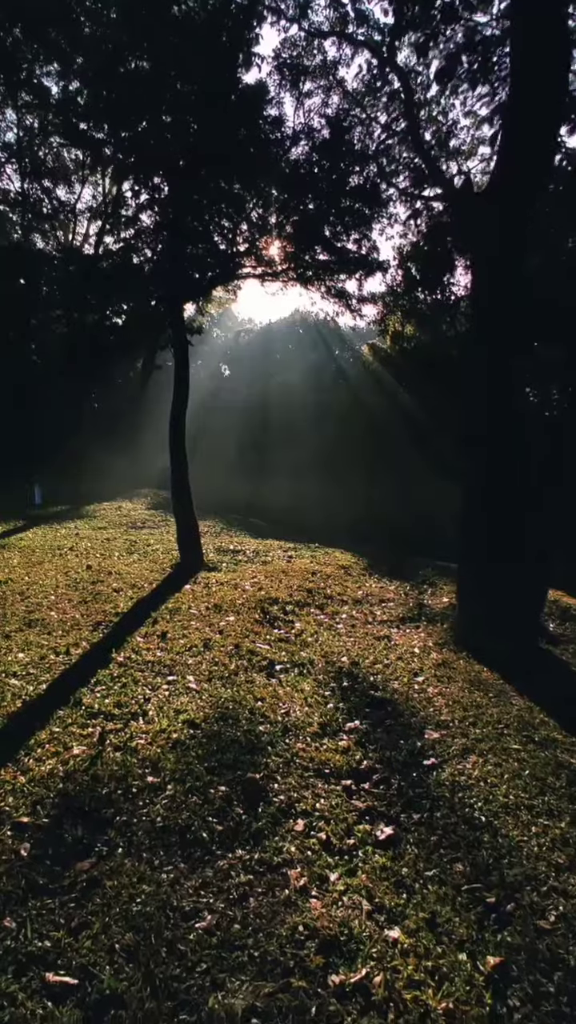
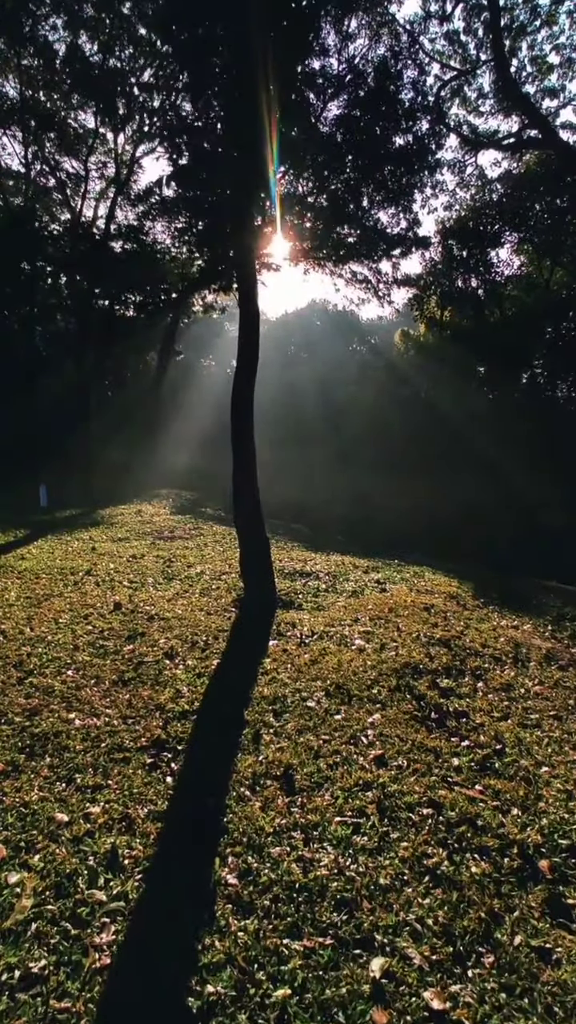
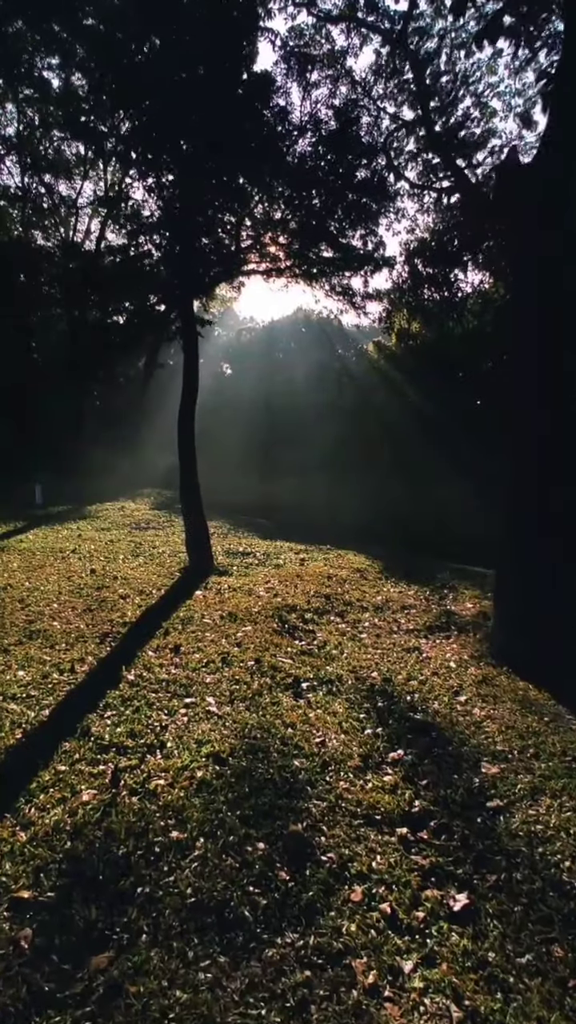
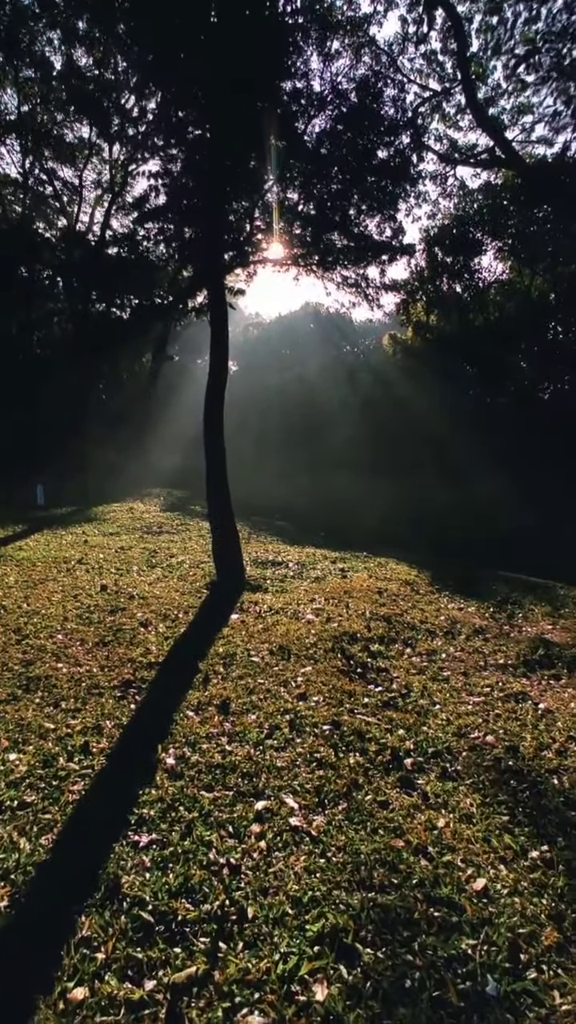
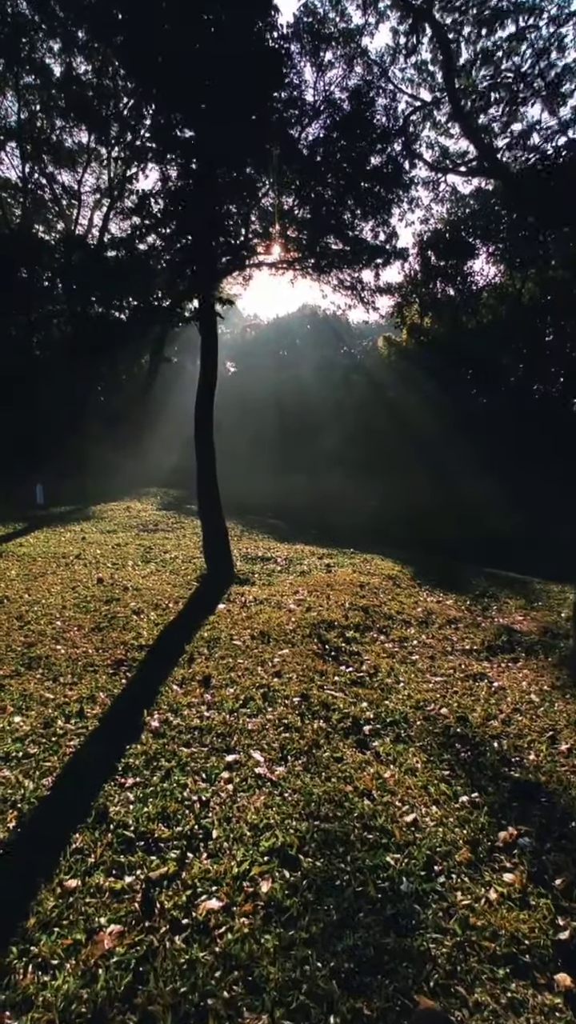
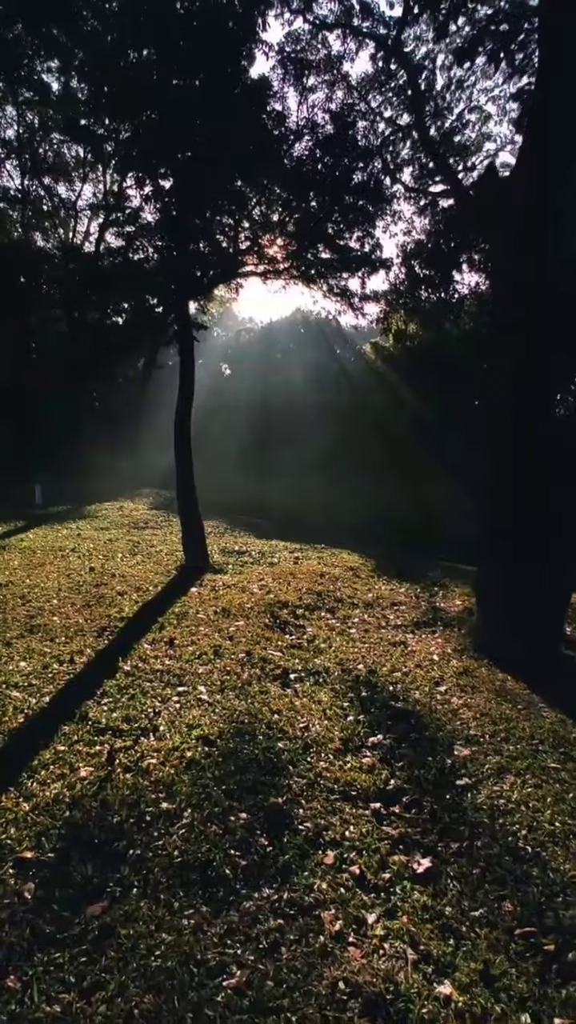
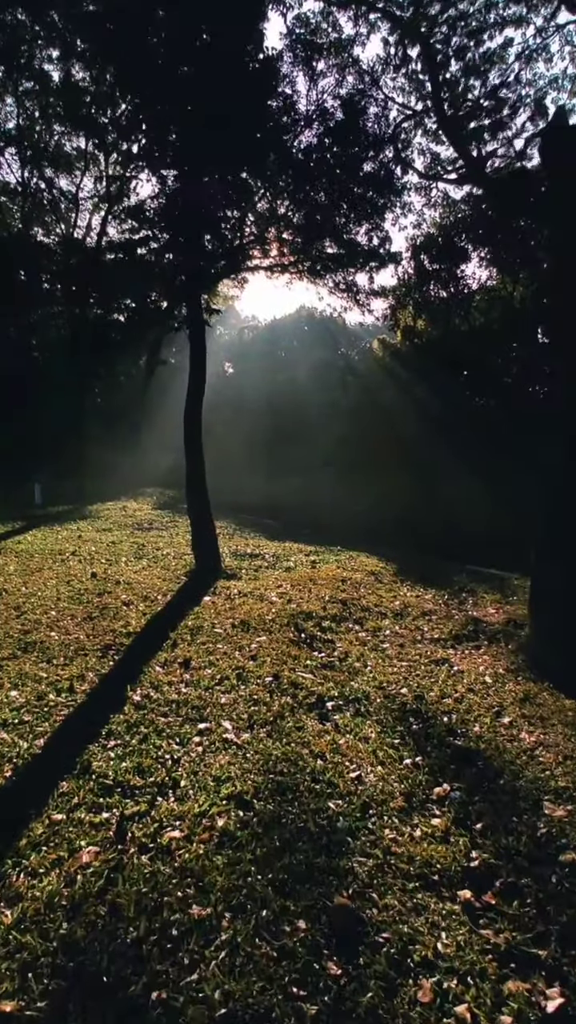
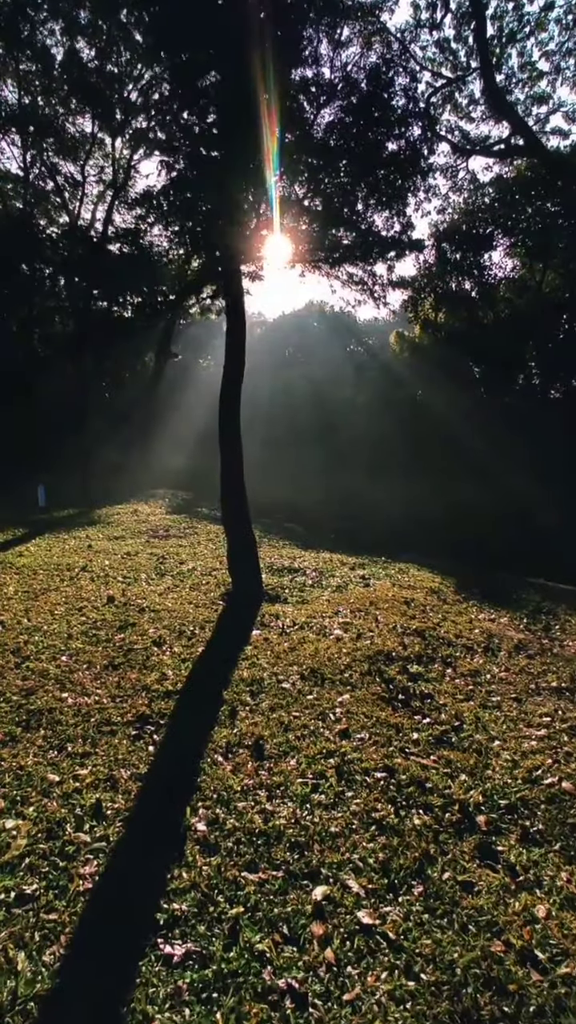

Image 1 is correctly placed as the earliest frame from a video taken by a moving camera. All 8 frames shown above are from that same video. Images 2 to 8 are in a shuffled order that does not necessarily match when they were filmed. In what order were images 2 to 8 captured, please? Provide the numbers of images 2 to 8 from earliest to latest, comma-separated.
6, 3, 7, 5, 4, 8, 2
